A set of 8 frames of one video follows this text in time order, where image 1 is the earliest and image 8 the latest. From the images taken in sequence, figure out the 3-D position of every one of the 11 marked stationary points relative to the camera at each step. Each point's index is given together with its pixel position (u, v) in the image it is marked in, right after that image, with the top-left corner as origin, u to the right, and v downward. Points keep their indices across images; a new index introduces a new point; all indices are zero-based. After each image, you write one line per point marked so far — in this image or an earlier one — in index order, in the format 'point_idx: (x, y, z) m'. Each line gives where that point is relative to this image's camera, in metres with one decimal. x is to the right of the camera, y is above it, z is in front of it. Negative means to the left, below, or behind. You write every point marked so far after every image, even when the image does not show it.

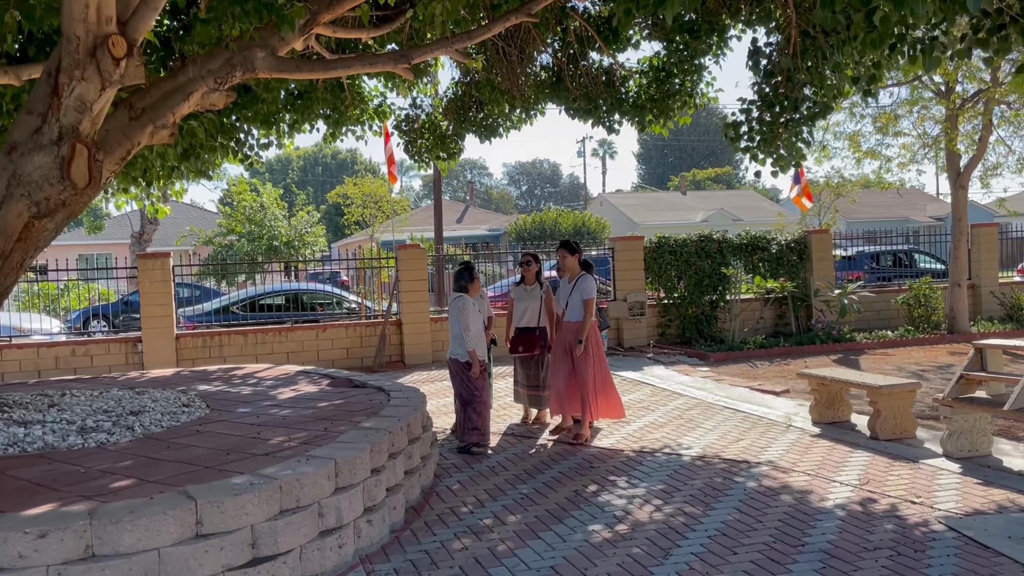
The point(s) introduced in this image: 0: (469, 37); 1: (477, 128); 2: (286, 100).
0: (-0.4, +2.3, +7.2) m
1: (-0.5, +2.1, +10.2) m
2: (-2.8, +2.3, +9.7) m
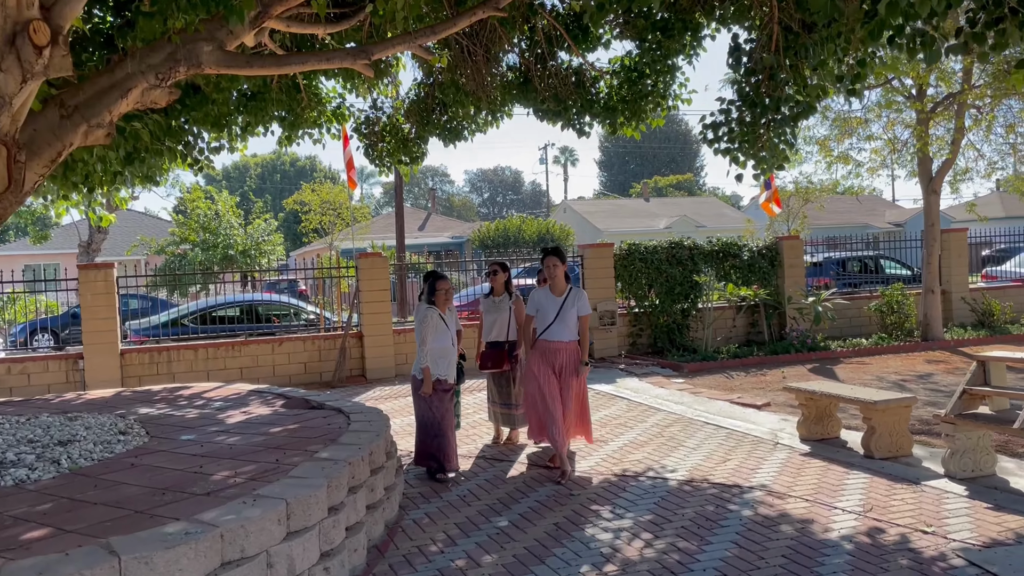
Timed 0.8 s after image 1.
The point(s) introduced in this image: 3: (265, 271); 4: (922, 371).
0: (-0.7, +2.2, +6.7) m
1: (-0.9, +1.9, +9.8) m
2: (-3.2, +2.2, +9.1) m
3: (-3.4, +0.2, +10.8) m
4: (+4.7, -1.0, +9.1) m
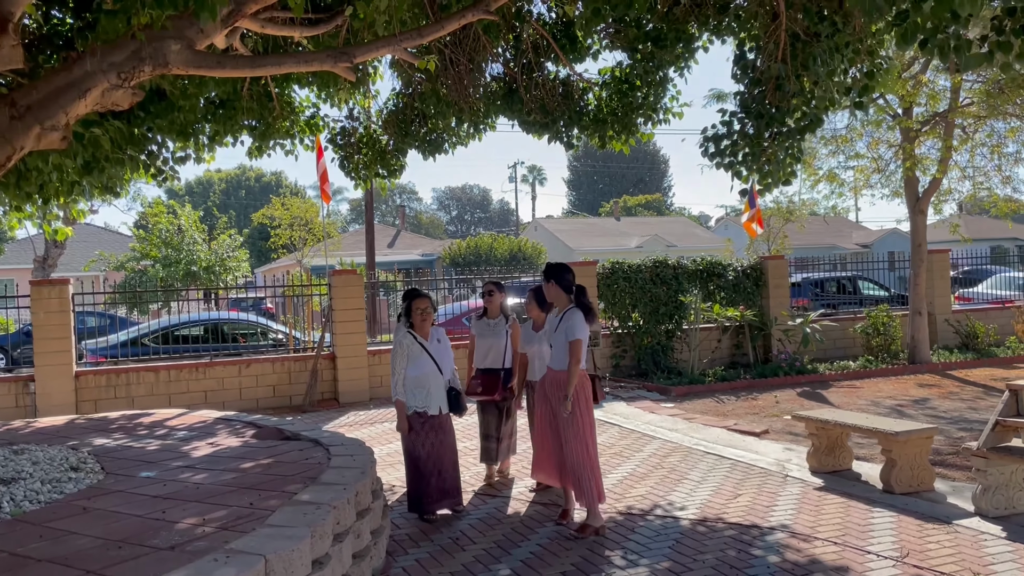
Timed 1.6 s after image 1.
0: (-0.7, +2.0, +6.3) m
1: (-1.1, +1.7, +9.4) m
2: (-3.3, +2.0, +8.6) m
3: (-3.6, 0.0, +10.3) m
4: (+4.5, -1.2, +8.9) m
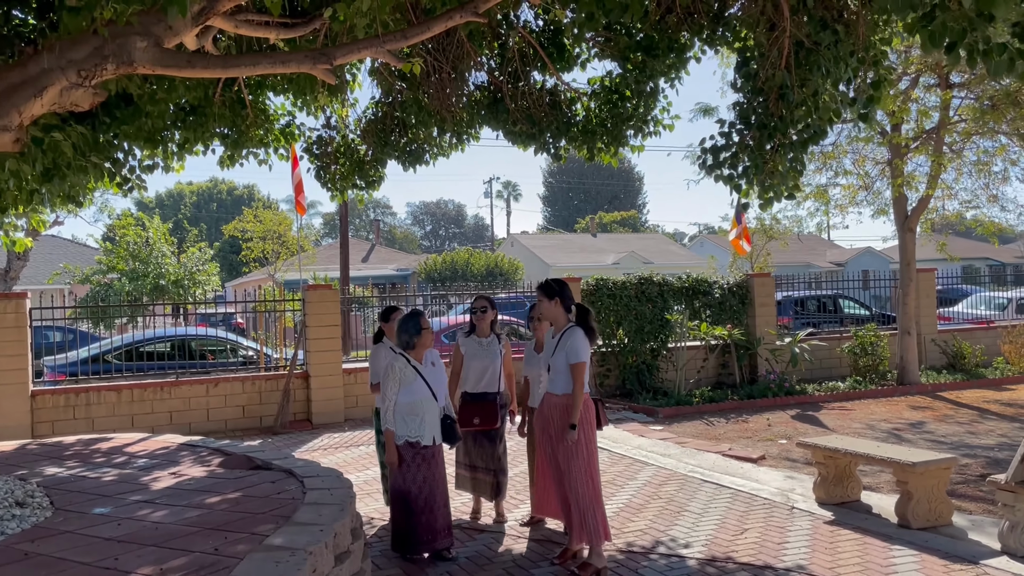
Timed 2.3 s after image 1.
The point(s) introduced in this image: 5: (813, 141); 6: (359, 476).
0: (-0.8, +1.9, +6.0) m
1: (-1.3, +1.5, +9.0) m
2: (-3.5, +1.8, +8.2) m
3: (-3.9, -0.2, +9.8) m
4: (+4.3, -1.4, +8.6) m
5: (+2.1, +1.1, +5.7) m
6: (-1.3, -1.6, +6.9) m
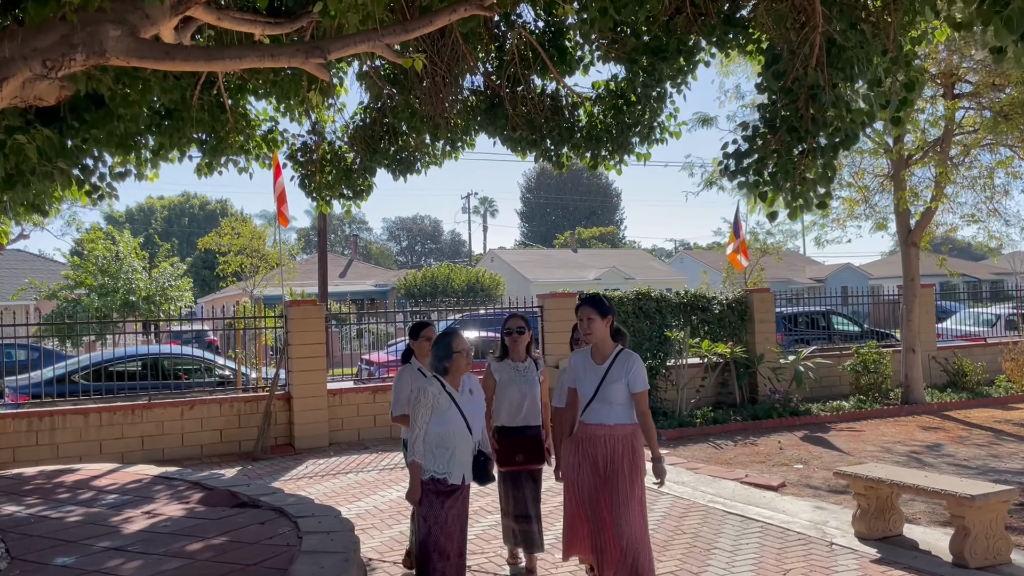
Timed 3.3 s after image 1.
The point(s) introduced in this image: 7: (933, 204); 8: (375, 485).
0: (-0.8, +1.8, +5.5) m
1: (-1.3, +1.3, +8.5) m
2: (-3.5, +1.7, +7.6) m
3: (-3.9, -0.4, +9.2) m
4: (+4.3, -1.6, +8.2) m
5: (+2.2, +1.0, +5.3) m
6: (-1.3, -1.8, +6.3) m
7: (+5.5, +1.1, +10.3) m
8: (-1.2, -1.8, +7.2) m
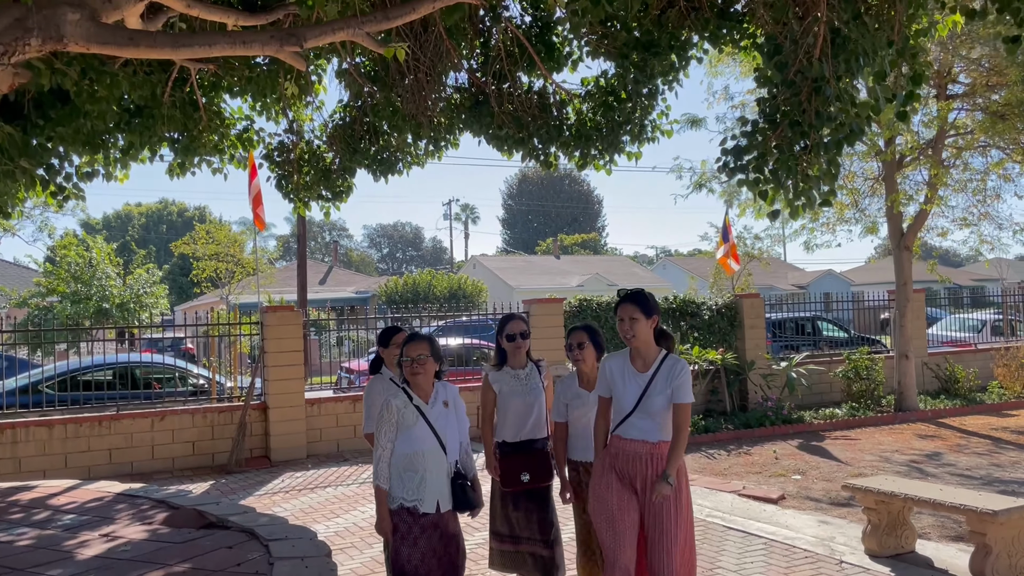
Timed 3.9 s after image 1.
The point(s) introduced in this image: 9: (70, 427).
0: (-0.8, +1.8, +5.2) m
1: (-1.4, +1.3, +8.2) m
2: (-3.6, +1.6, +7.2) m
3: (-4.1, -0.4, +8.8) m
4: (+4.2, -1.6, +8.0) m
5: (+2.1, +0.9, +5.0) m
6: (-1.4, -1.8, +6.0) m
7: (+5.3, +1.0, +10.1) m
8: (-1.4, -1.8, +6.8) m
9: (-4.7, -1.5, +8.3) m
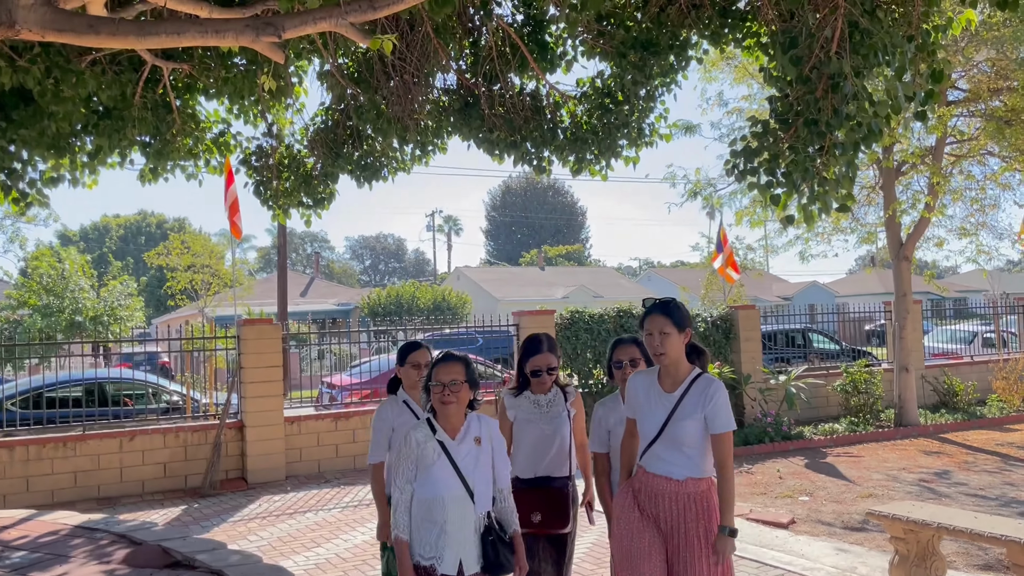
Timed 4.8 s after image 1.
0: (-0.9, +1.7, +4.8) m
1: (-1.5, +1.2, +7.8) m
2: (-3.7, +1.5, +6.8) m
3: (-4.2, -0.6, +8.3) m
4: (+4.1, -1.7, +7.7) m
5: (+2.1, +0.9, +4.7) m
6: (-1.4, -1.9, +5.5) m
7: (+5.1, +0.9, +9.8) m
8: (-1.4, -1.9, +6.4) m
9: (-4.8, -1.6, +7.8) m
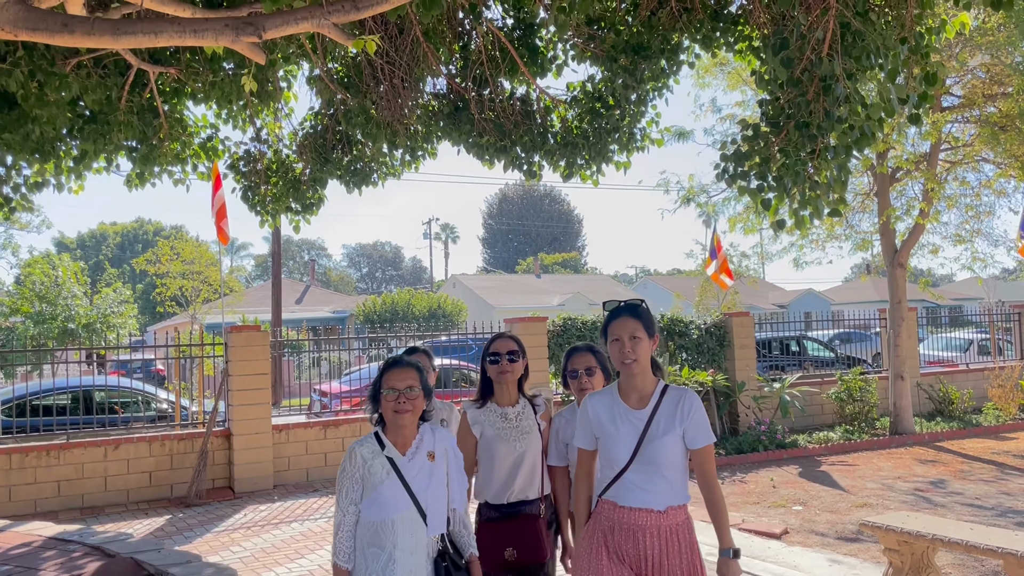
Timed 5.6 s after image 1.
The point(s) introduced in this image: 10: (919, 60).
0: (-0.9, +1.7, +4.7) m
1: (-1.6, +1.1, +7.7) m
2: (-3.8, +1.5, +6.7) m
3: (-4.3, -0.6, +8.2) m
4: (+4.0, -1.8, +7.6) m
5: (+2.0, +0.8, +4.6) m
6: (-1.5, -1.9, +5.4) m
7: (+5.0, +0.8, +9.8) m
8: (-1.5, -2.0, +6.3) m
9: (-4.9, -1.6, +7.7) m
10: (+2.6, +1.4, +5.0) m
